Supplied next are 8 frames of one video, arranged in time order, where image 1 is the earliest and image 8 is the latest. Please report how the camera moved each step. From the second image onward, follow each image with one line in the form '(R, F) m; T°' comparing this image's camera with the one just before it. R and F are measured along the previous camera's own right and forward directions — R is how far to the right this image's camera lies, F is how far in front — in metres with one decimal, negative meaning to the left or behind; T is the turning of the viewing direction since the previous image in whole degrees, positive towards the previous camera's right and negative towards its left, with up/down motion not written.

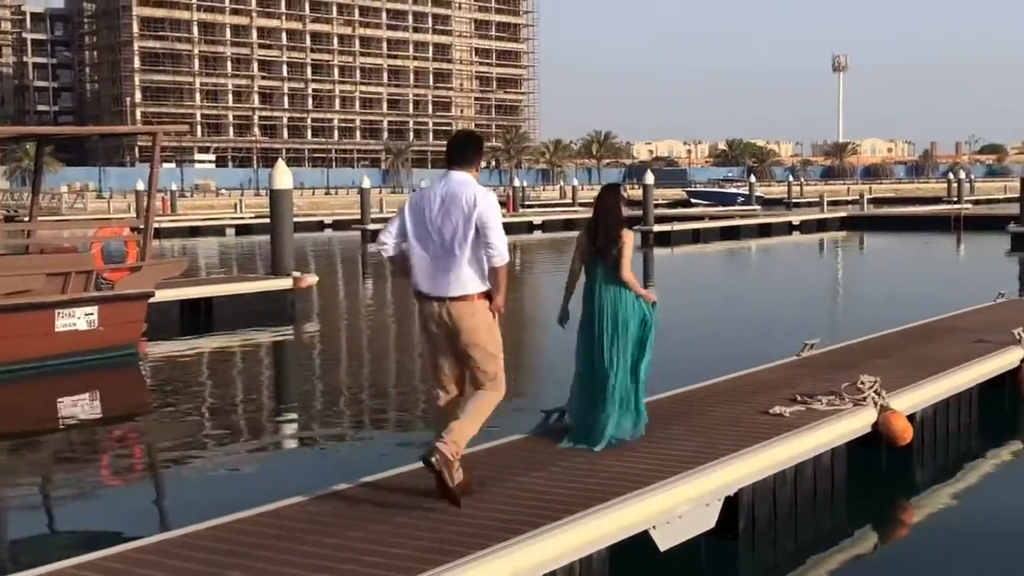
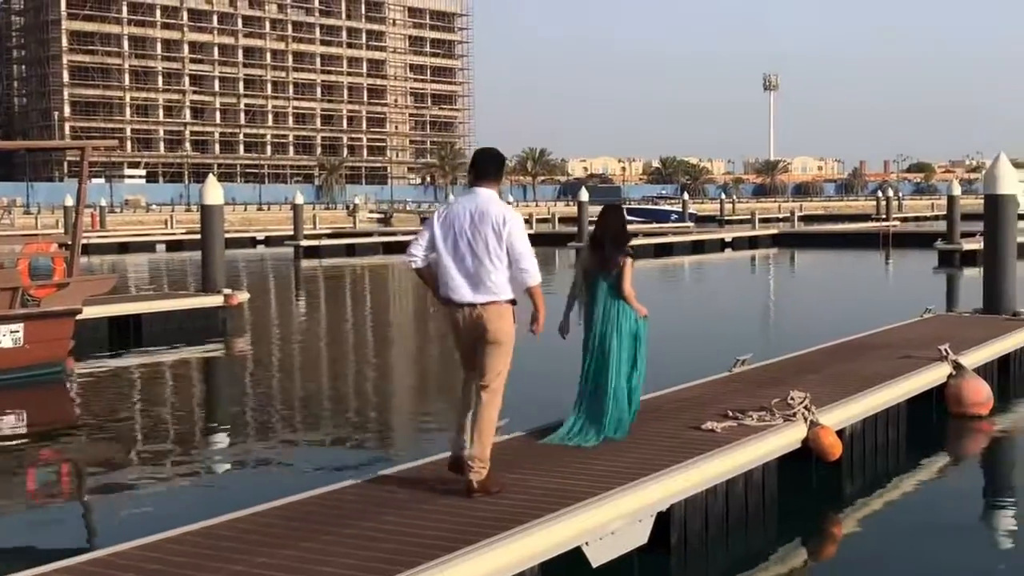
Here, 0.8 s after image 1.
(-0.2, 0.0) m; +3°
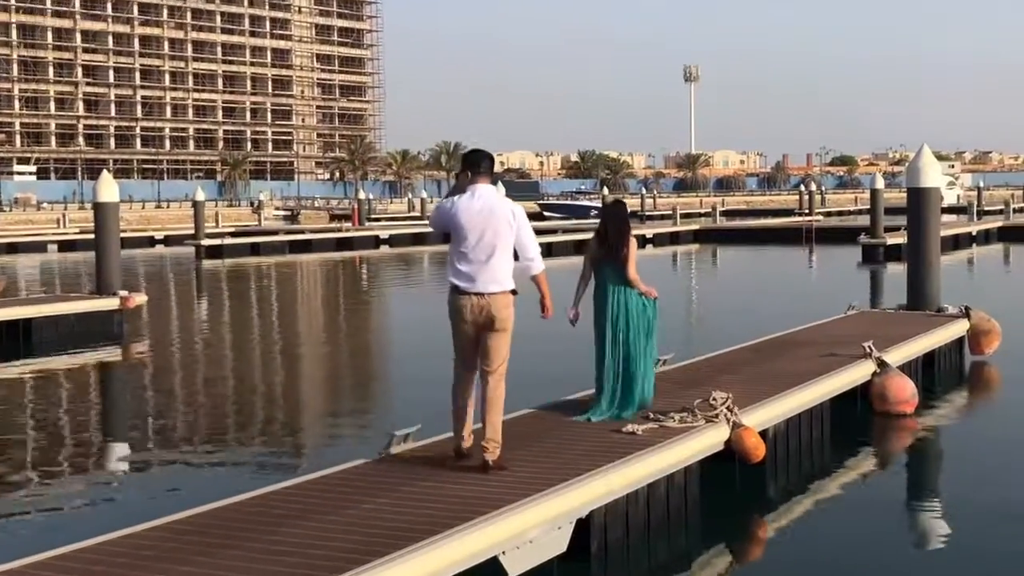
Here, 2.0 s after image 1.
(-0.3, +0.5) m; +4°
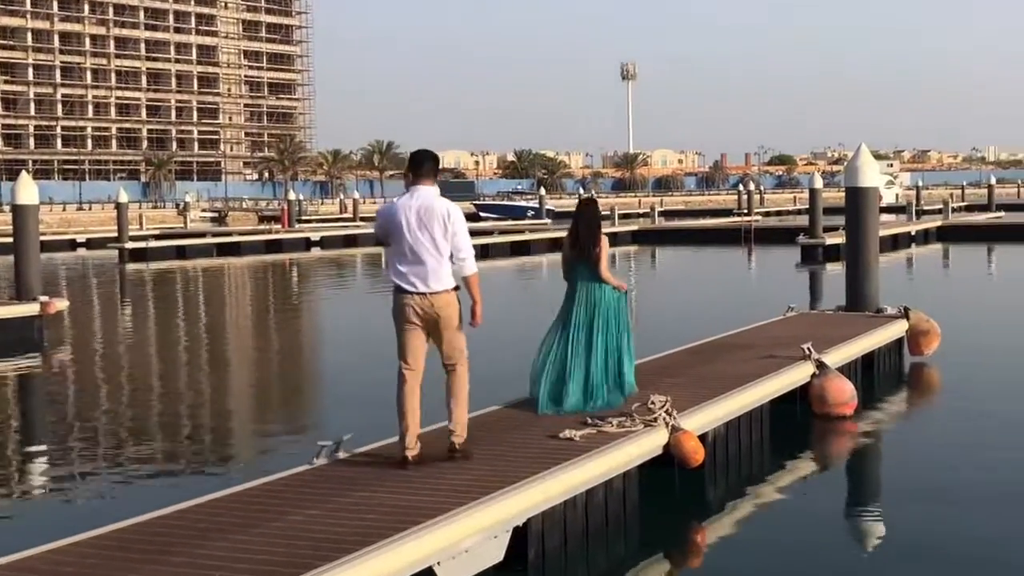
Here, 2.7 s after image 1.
(-0.3, +0.3) m; +3°
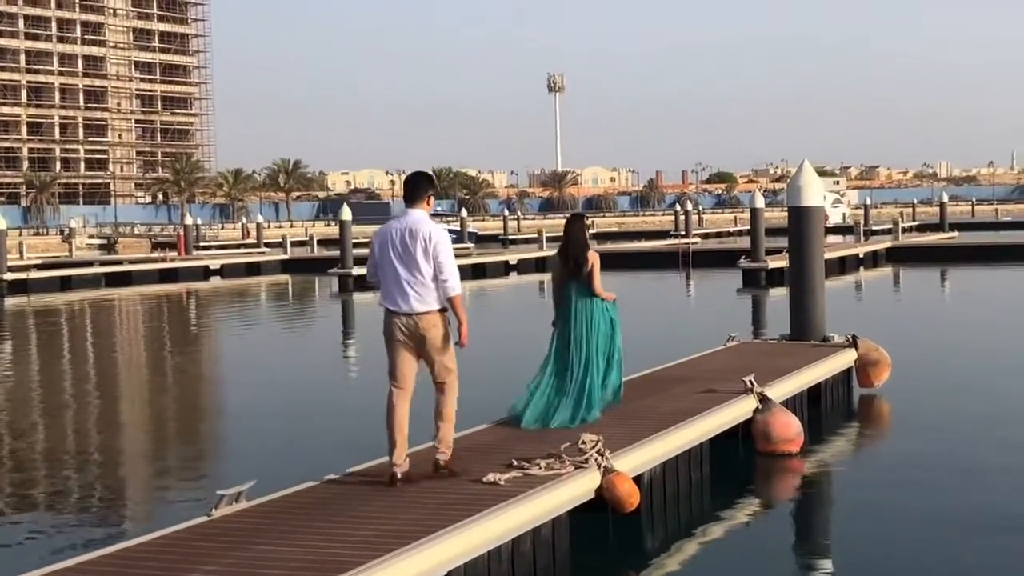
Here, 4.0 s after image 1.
(-0.1, +1.0) m; +3°
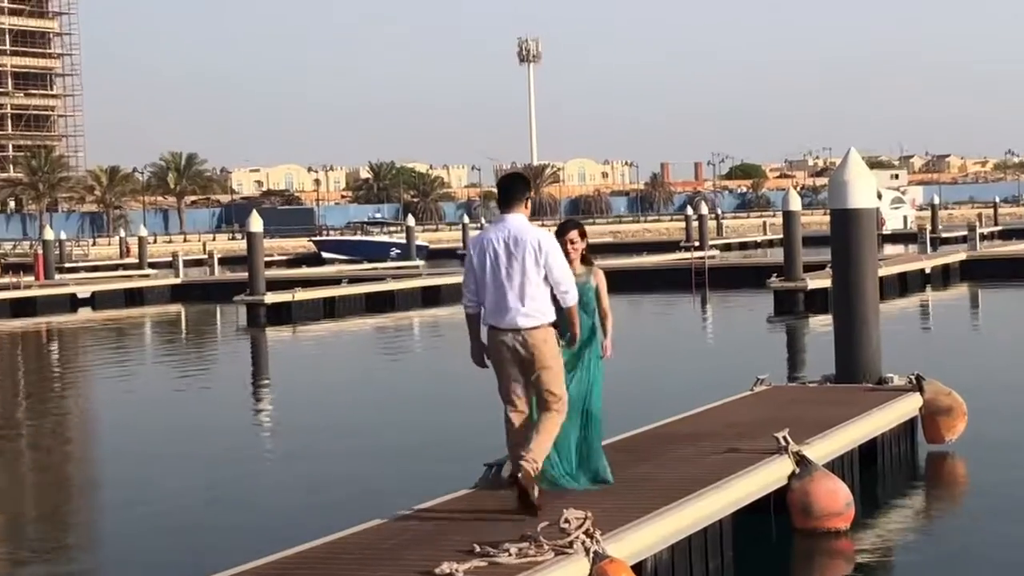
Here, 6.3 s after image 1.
(+0.2, +2.5) m; 0°
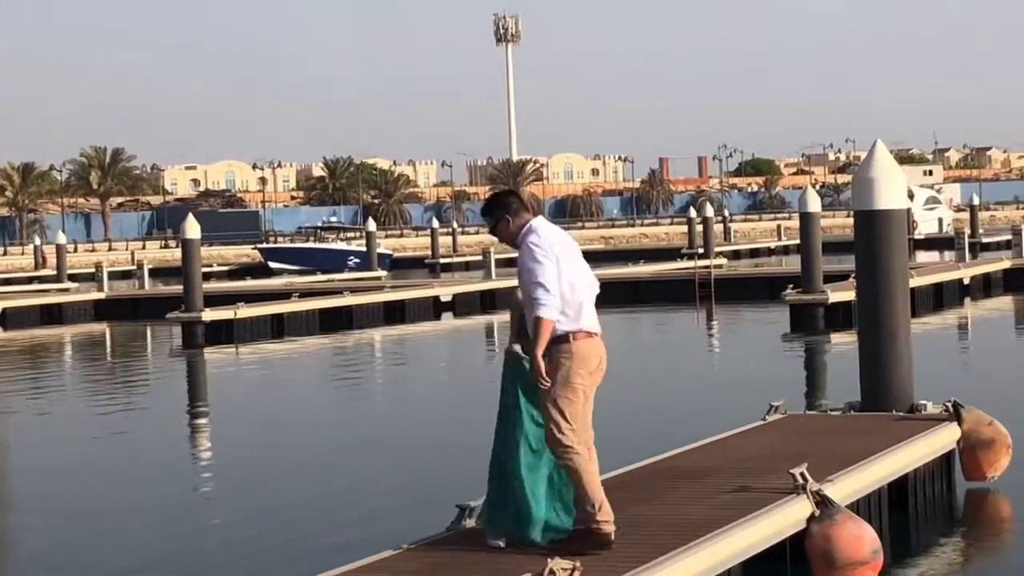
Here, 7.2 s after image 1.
(+0.1, +1.1) m; 0°
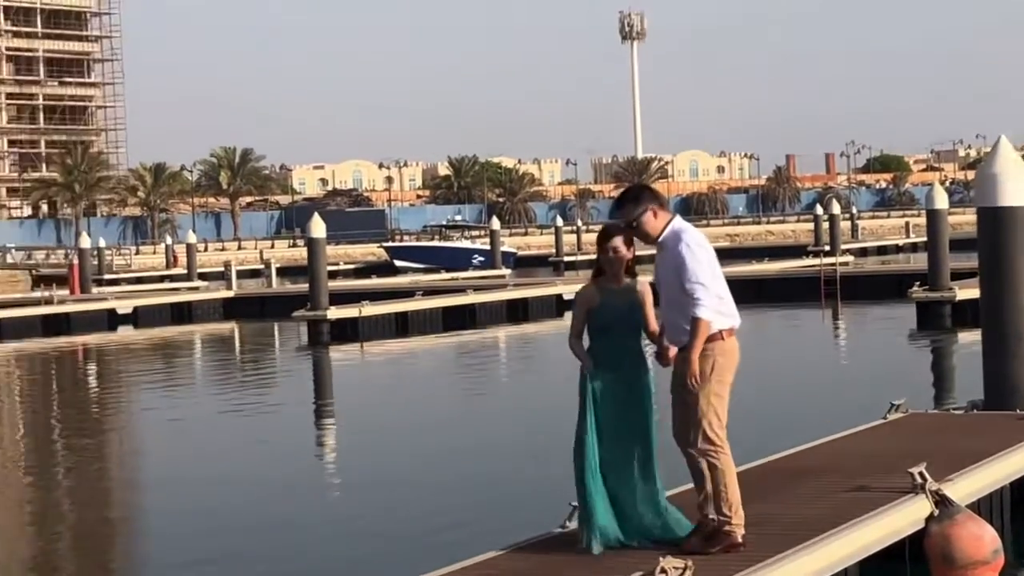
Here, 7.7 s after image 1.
(-0.1, 0.0) m; -4°
